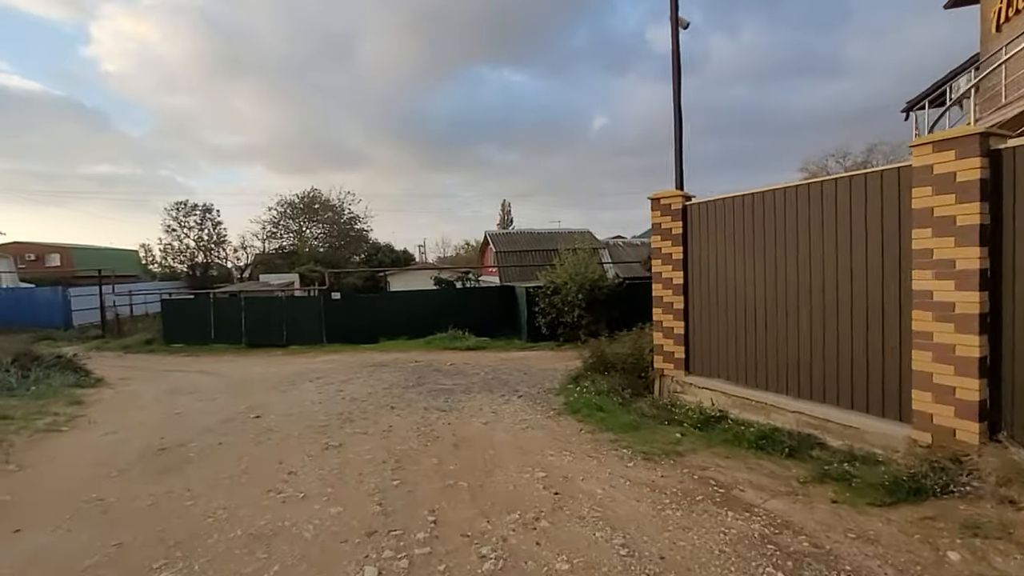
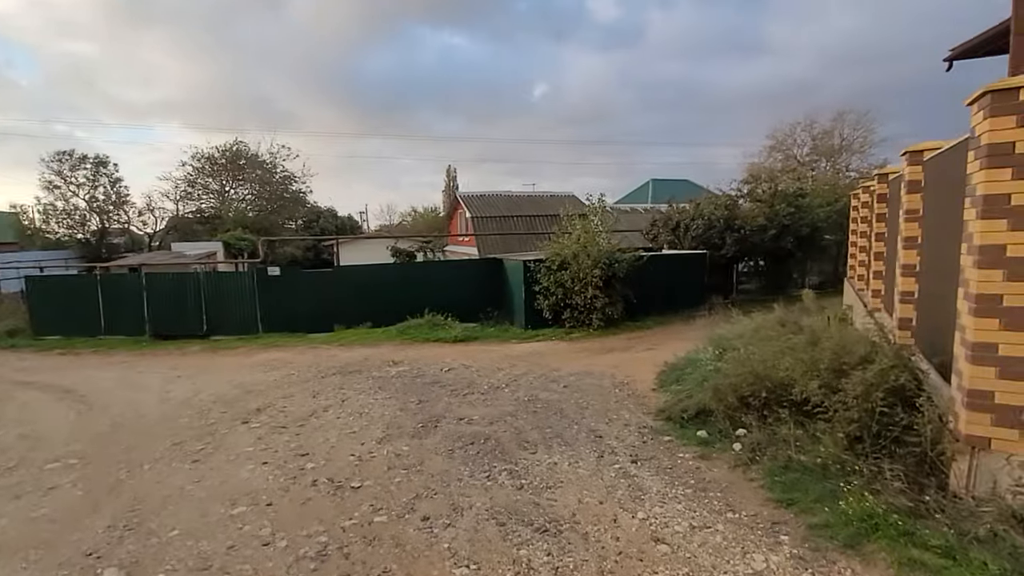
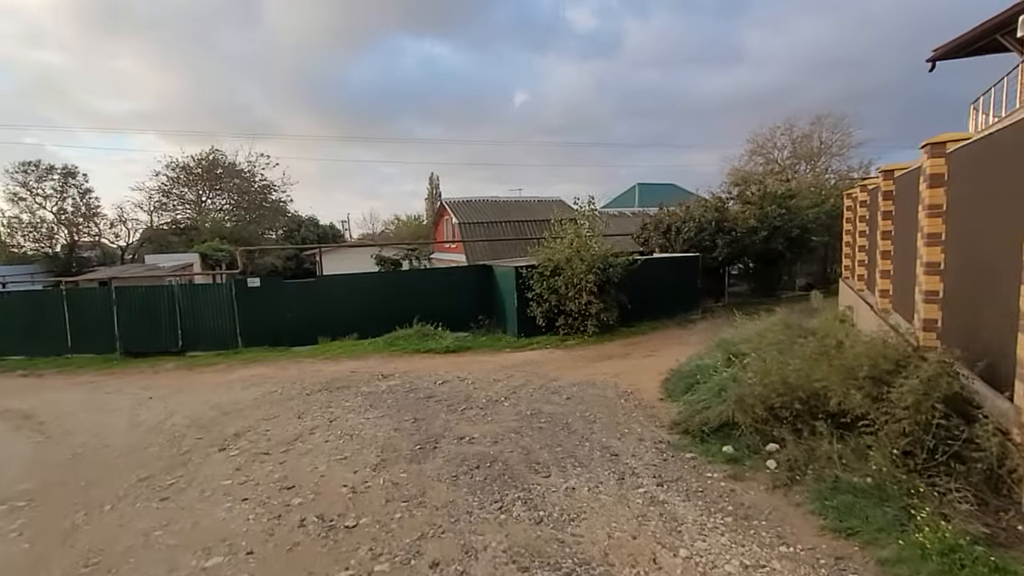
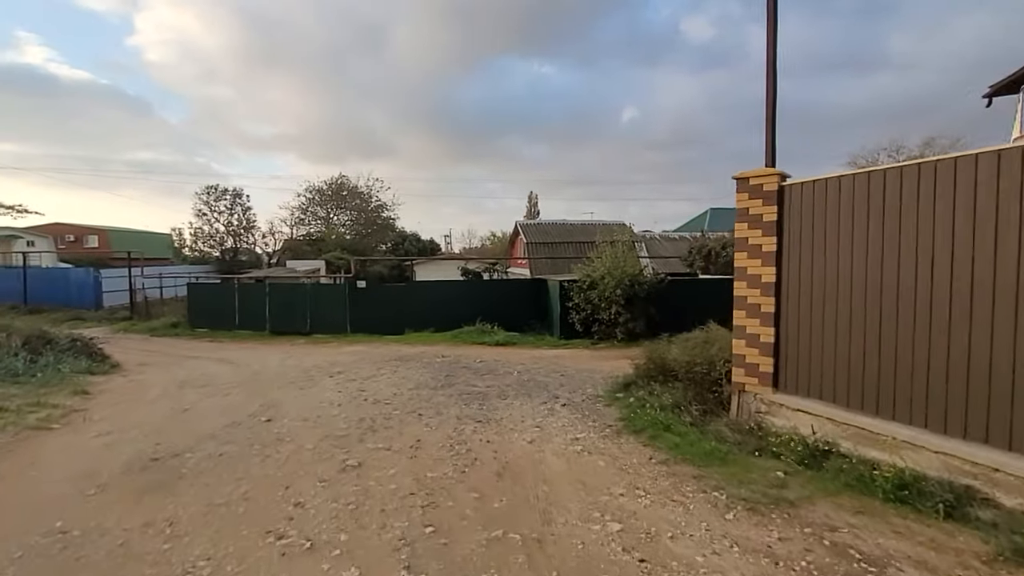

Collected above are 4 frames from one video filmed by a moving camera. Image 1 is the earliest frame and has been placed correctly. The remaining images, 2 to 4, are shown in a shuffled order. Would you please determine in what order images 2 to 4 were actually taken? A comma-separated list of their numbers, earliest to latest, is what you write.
4, 2, 3
